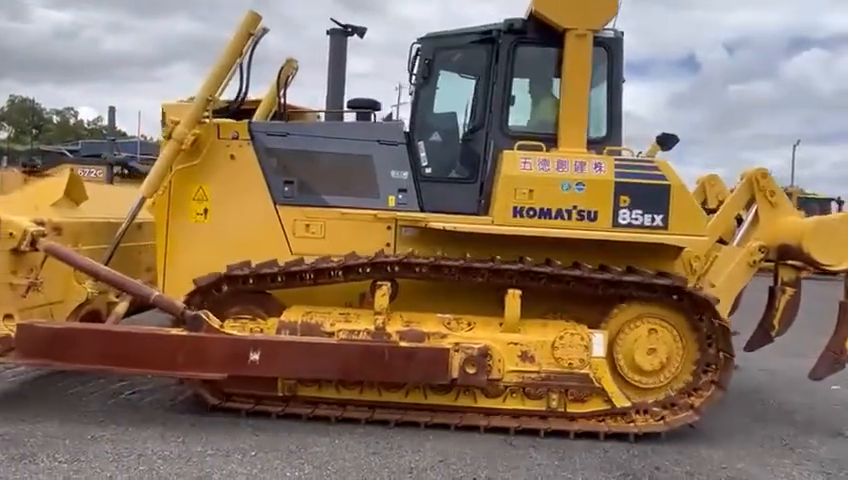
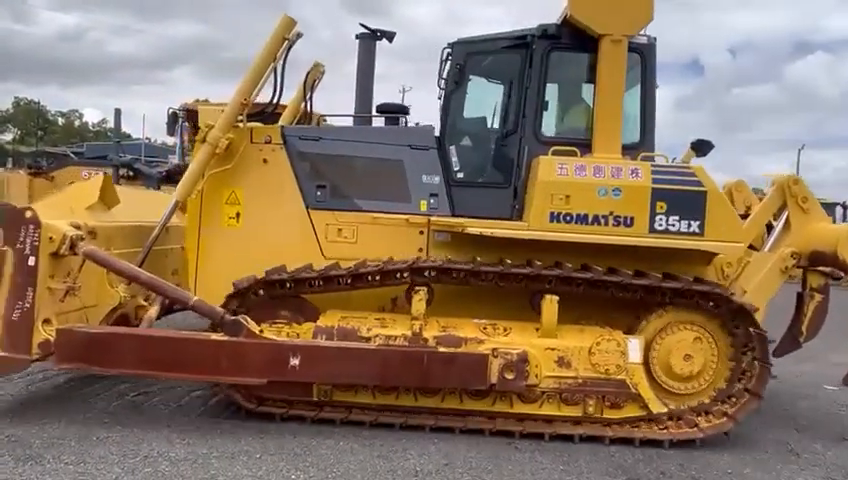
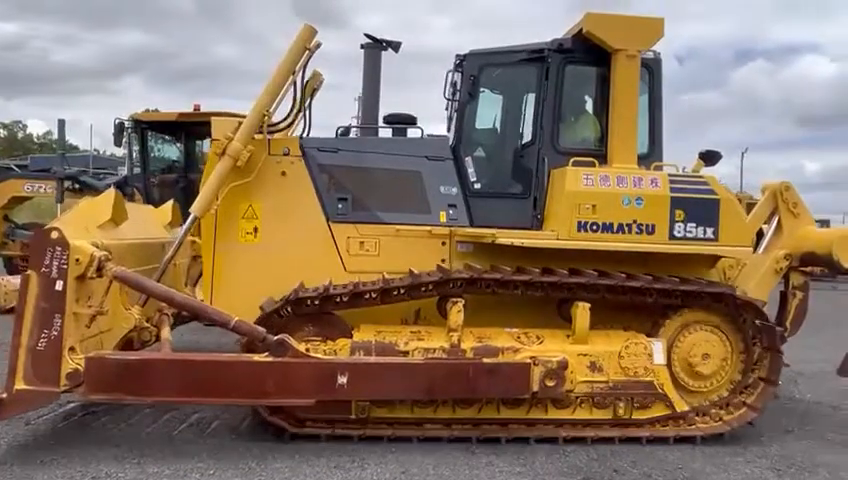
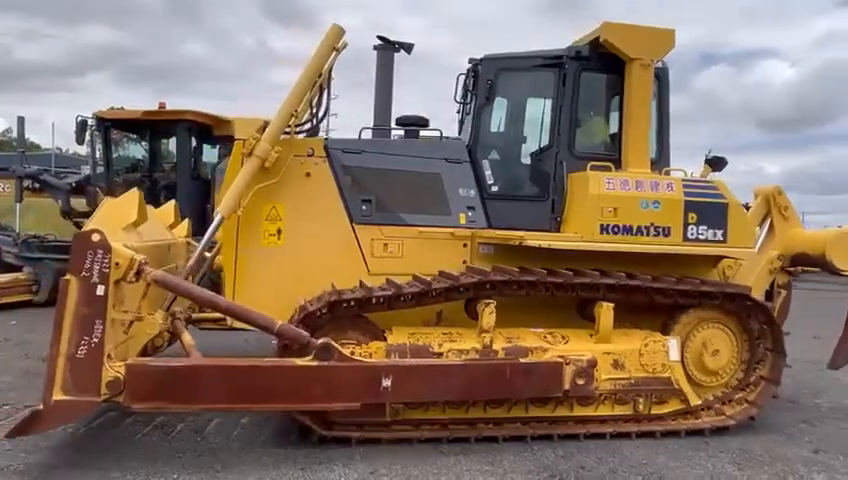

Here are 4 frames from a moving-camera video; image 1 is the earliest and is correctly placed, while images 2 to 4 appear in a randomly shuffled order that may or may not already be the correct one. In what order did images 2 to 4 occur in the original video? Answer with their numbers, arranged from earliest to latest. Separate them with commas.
2, 3, 4
